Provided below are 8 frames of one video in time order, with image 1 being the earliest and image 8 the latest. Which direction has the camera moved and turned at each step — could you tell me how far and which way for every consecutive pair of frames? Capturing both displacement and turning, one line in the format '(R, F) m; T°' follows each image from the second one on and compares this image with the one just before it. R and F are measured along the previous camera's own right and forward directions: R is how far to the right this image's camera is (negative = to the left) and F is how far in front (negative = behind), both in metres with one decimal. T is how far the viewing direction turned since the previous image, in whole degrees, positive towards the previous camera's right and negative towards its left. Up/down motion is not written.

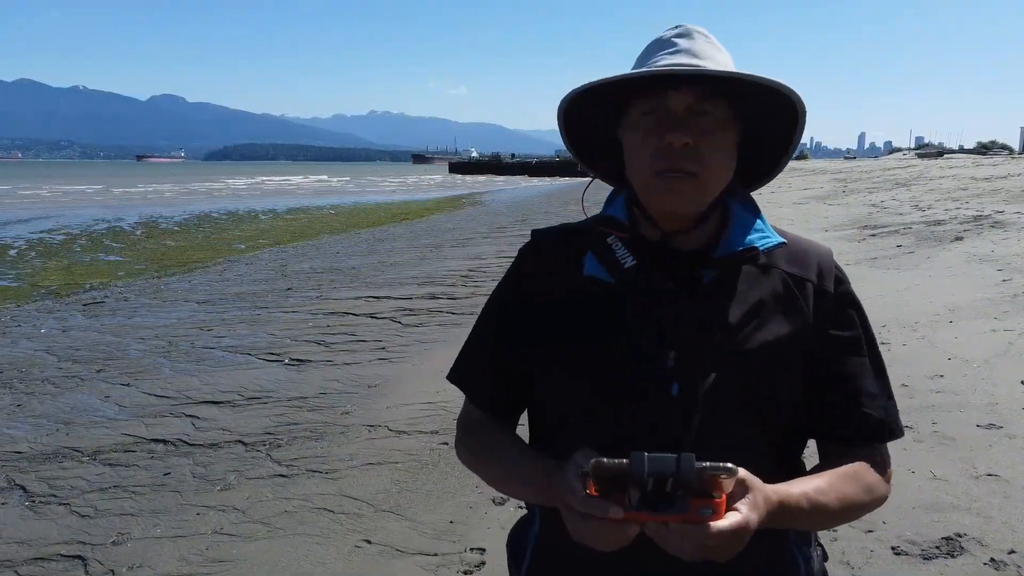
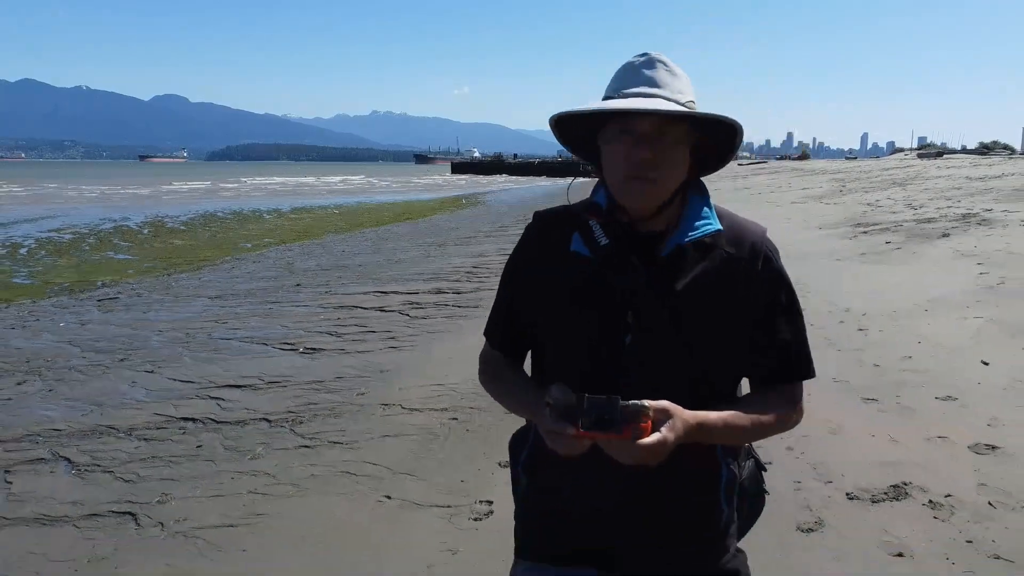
(0.0, -0.4) m; 0°
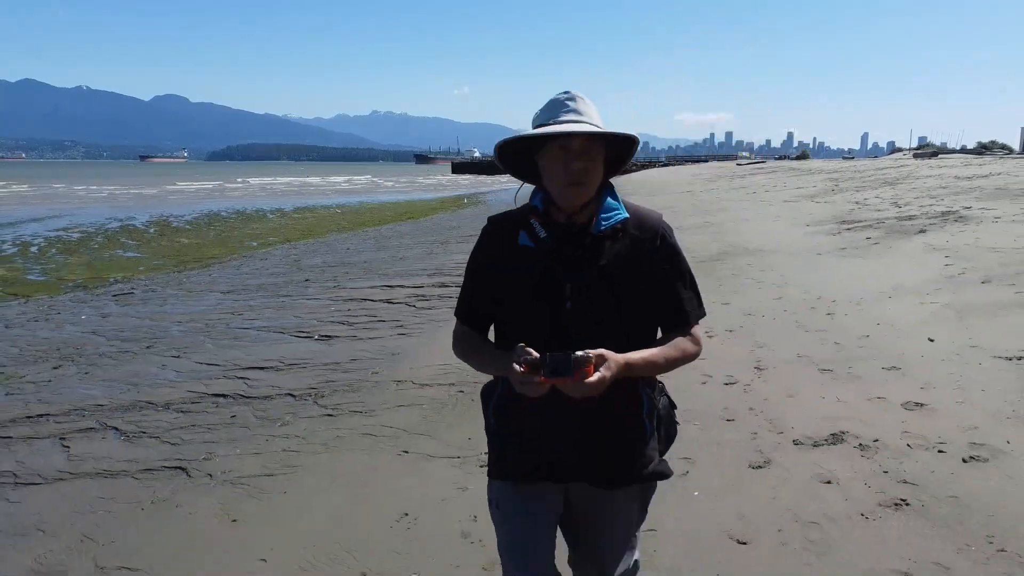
(0.0, -0.6) m; 0°
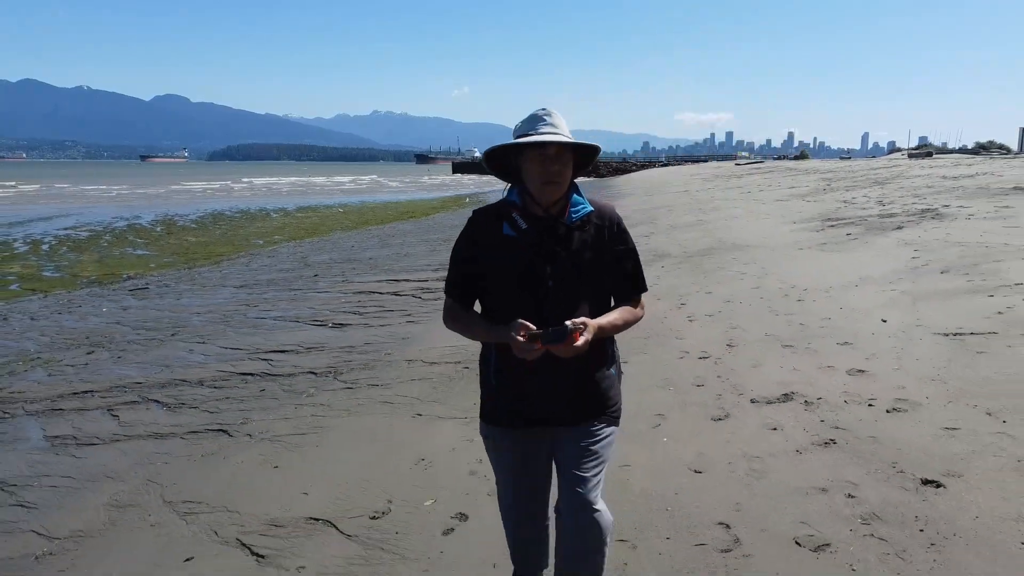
(0.0, -0.6) m; 0°
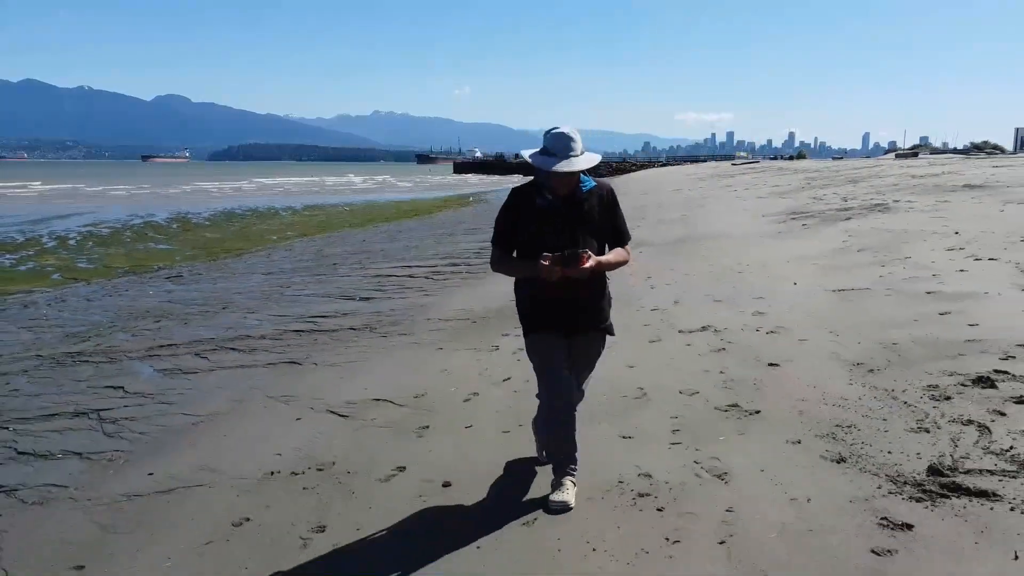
(0.0, -1.7) m; 0°
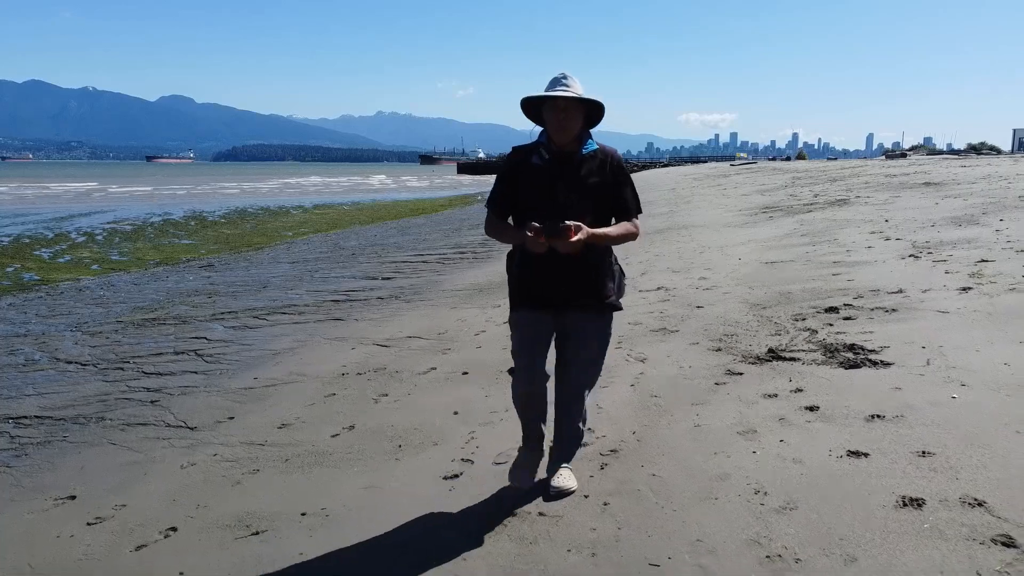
(0.0, -1.8) m; 0°
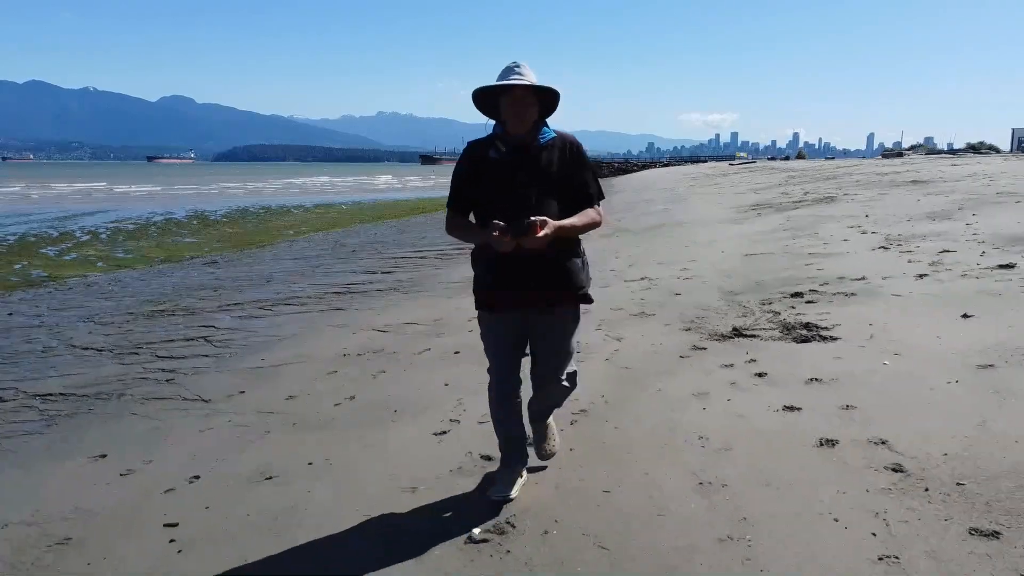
(+0.1, -0.4) m; 0°
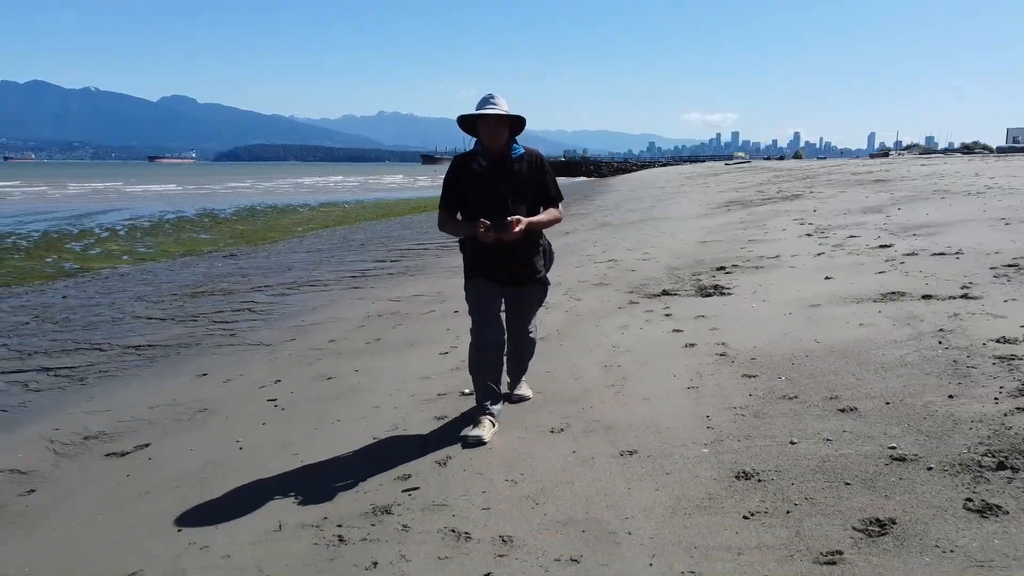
(+0.1, -1.7) m; 0°
